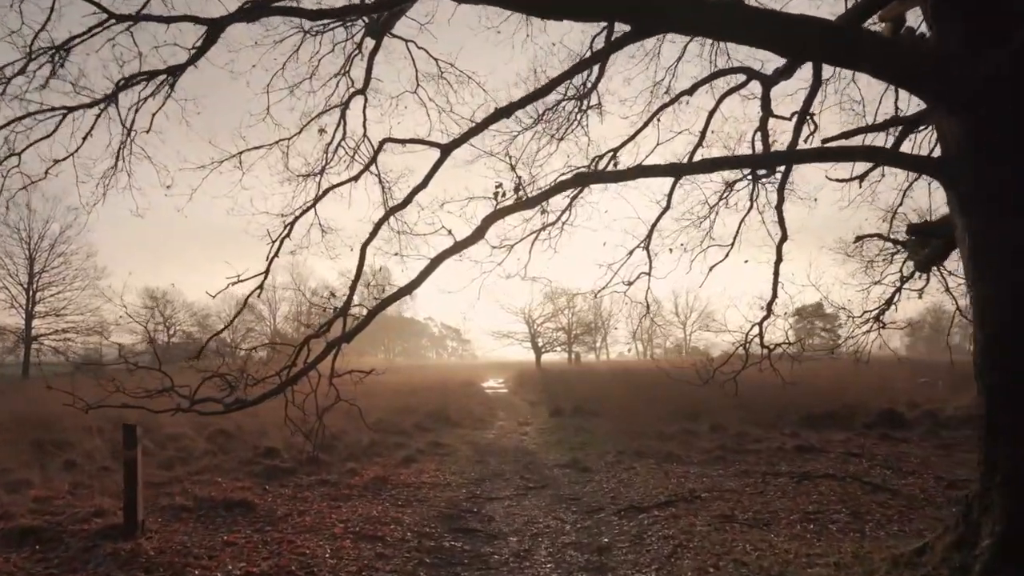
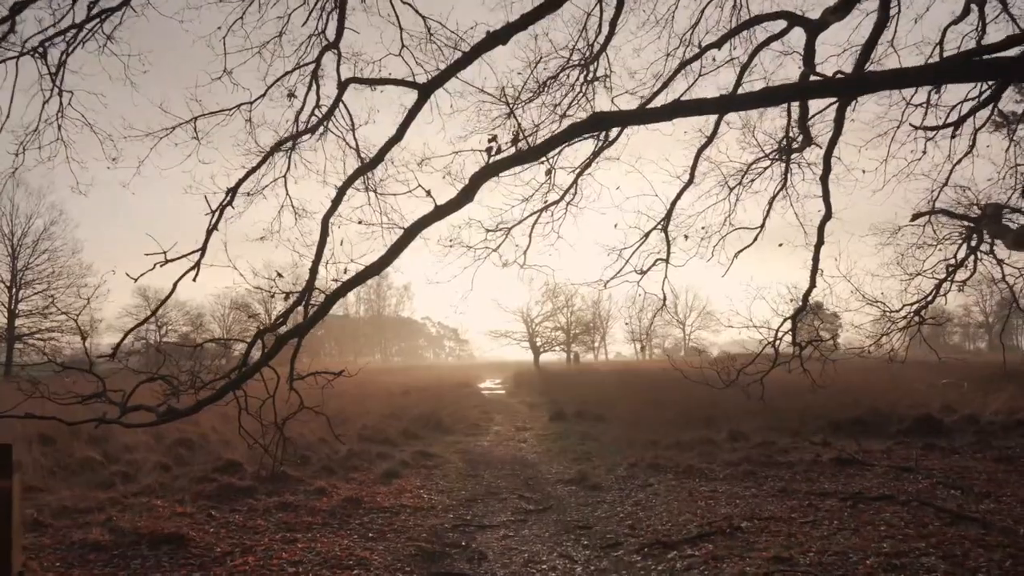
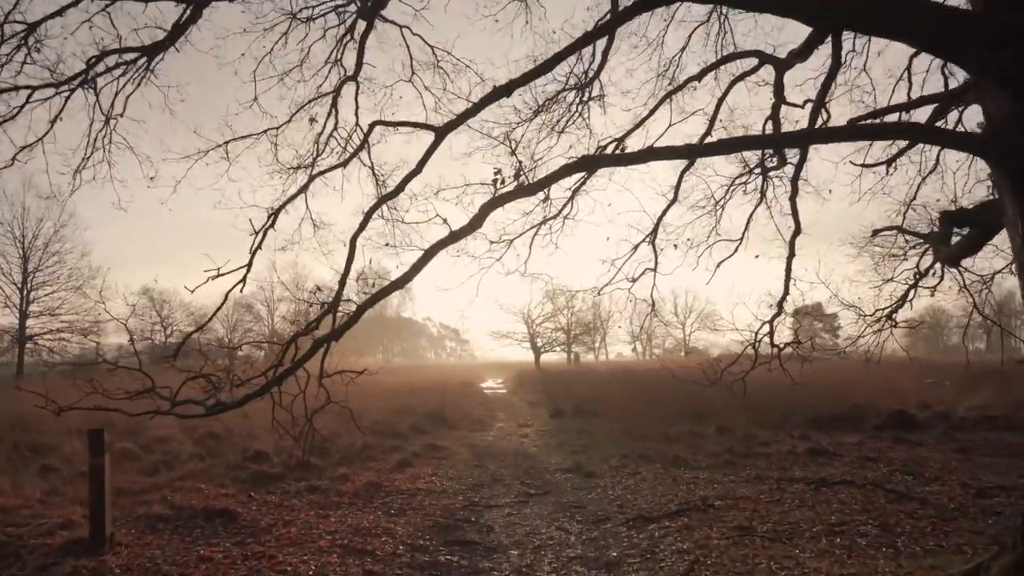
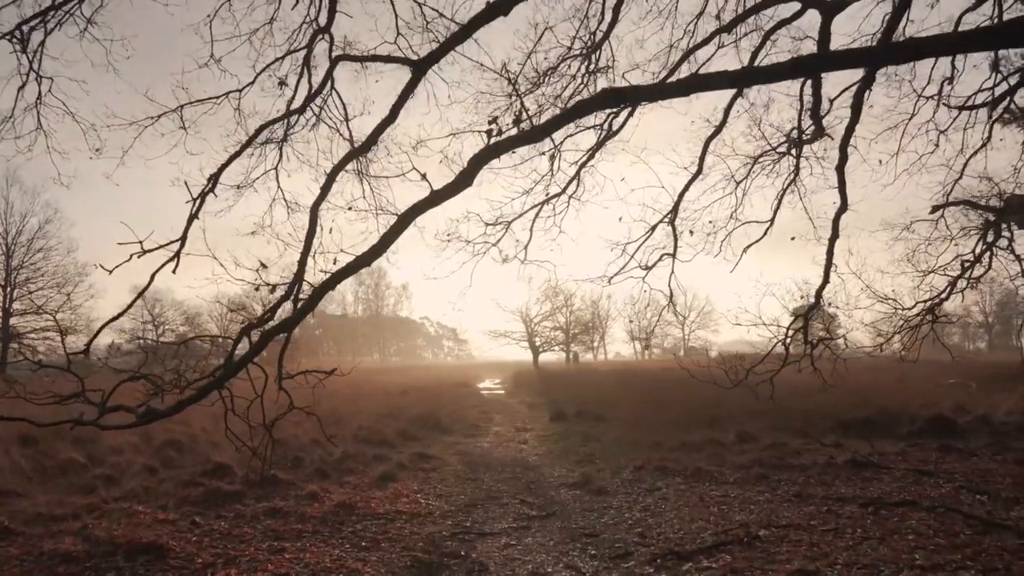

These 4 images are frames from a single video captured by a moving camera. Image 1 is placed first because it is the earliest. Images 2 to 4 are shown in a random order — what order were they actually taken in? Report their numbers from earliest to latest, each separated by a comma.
3, 2, 4
